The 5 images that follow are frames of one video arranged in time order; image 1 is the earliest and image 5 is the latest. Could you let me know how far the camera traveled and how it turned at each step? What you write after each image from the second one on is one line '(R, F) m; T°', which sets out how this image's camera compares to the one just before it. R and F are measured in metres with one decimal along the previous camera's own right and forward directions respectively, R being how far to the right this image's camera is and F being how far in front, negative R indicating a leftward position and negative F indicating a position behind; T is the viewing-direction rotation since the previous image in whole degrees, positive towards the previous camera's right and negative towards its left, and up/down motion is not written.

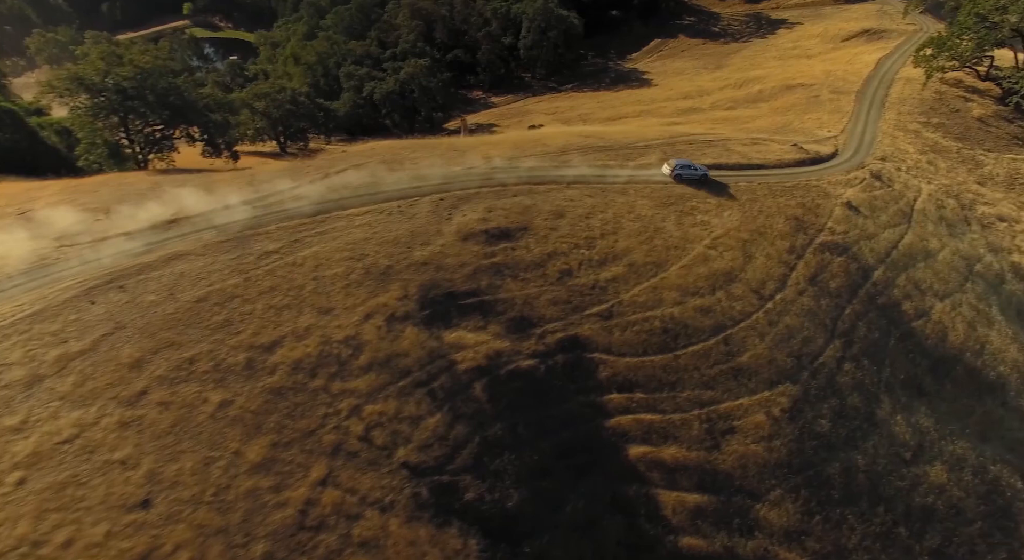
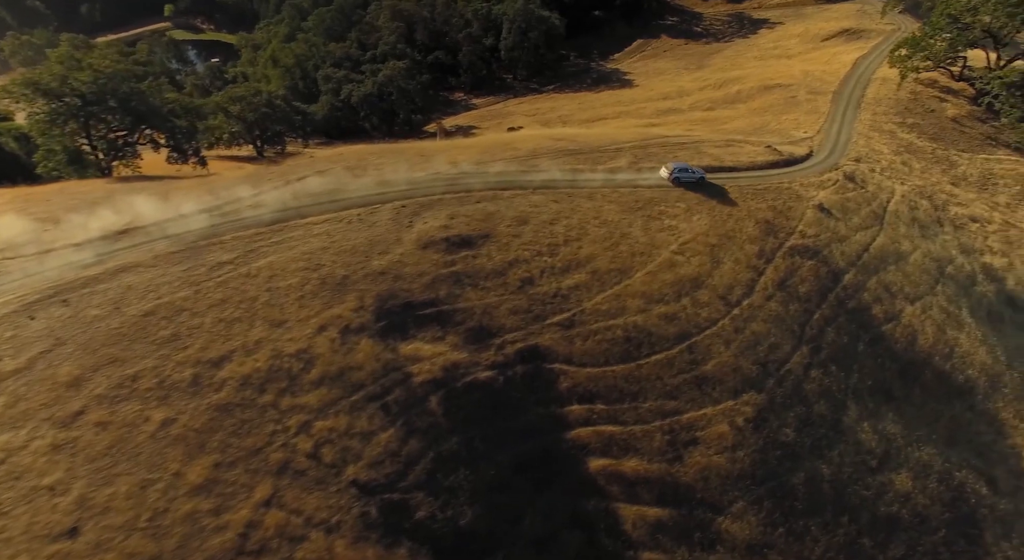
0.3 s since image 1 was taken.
(+1.4, +0.5) m; +1°
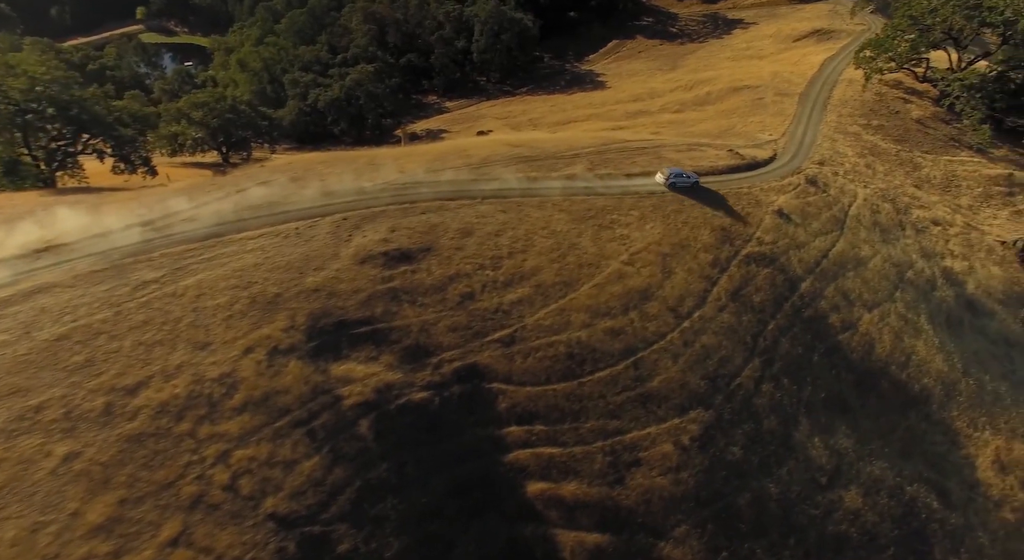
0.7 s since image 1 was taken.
(+2.1, +0.8) m; +1°
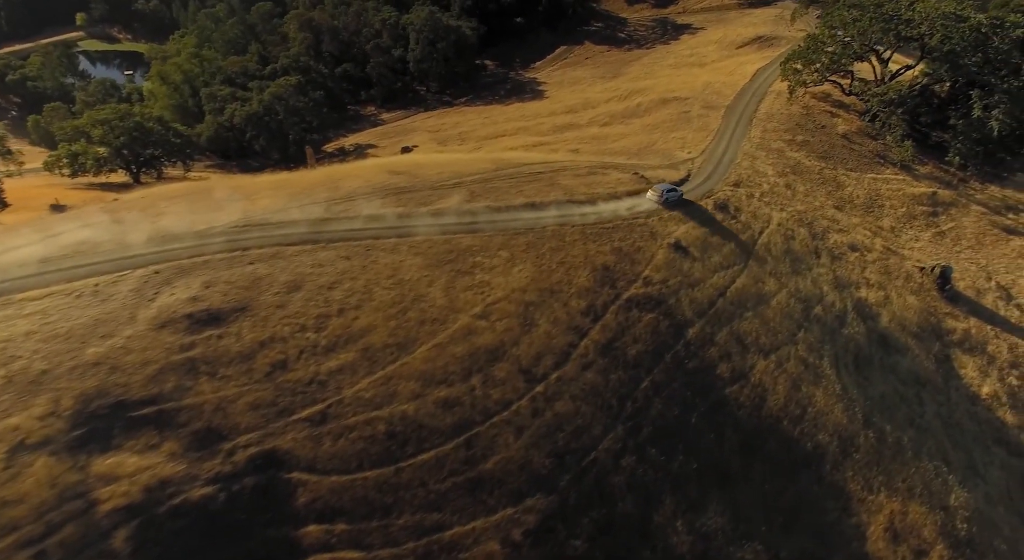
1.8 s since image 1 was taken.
(+6.1, +3.0) m; +2°
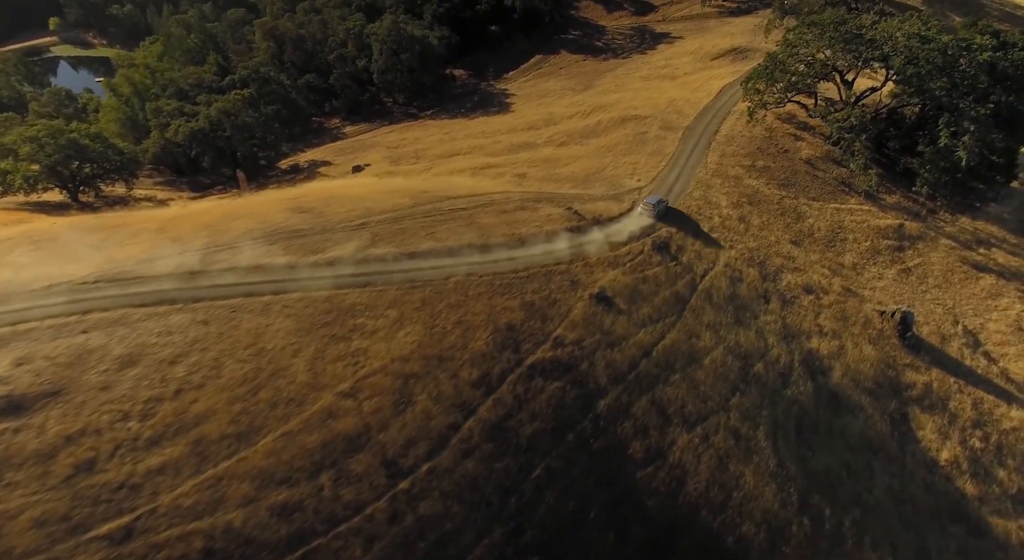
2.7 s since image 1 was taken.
(+4.7, +3.1) m; 0°
